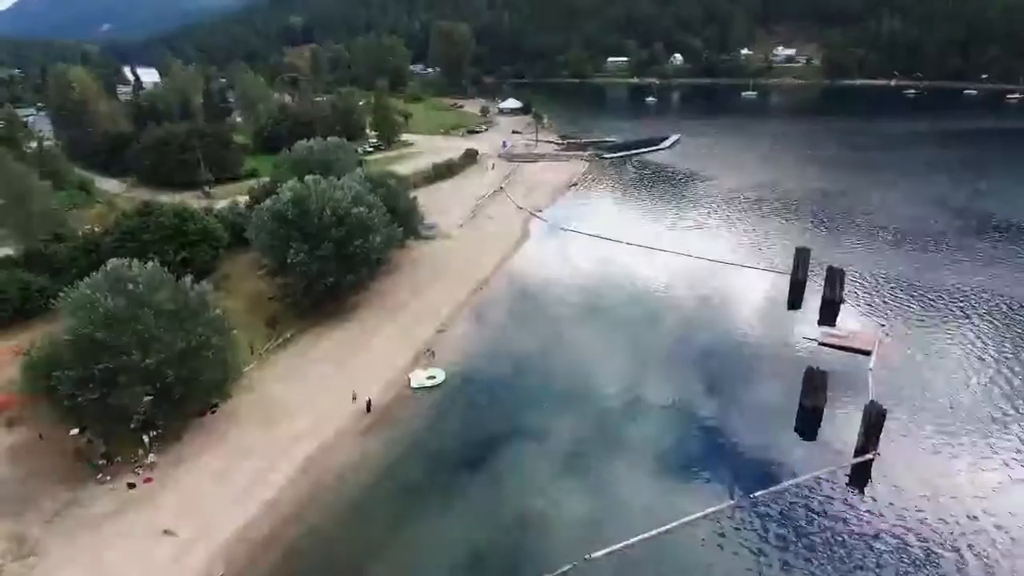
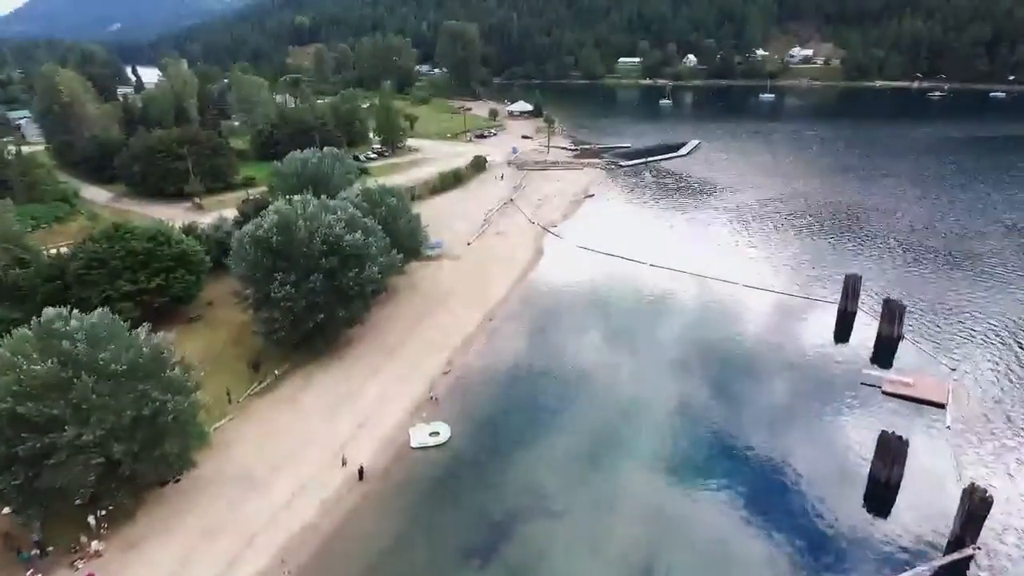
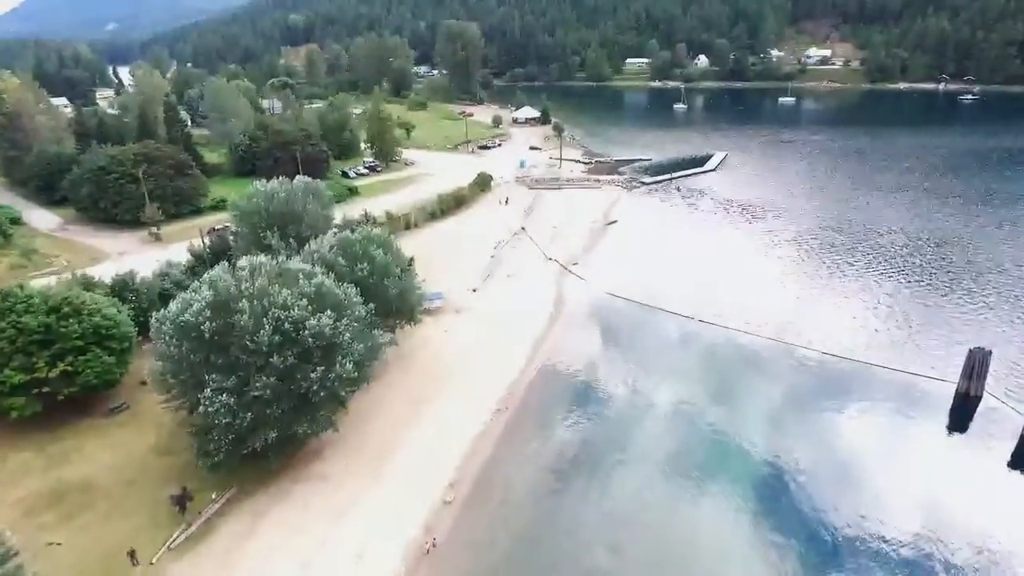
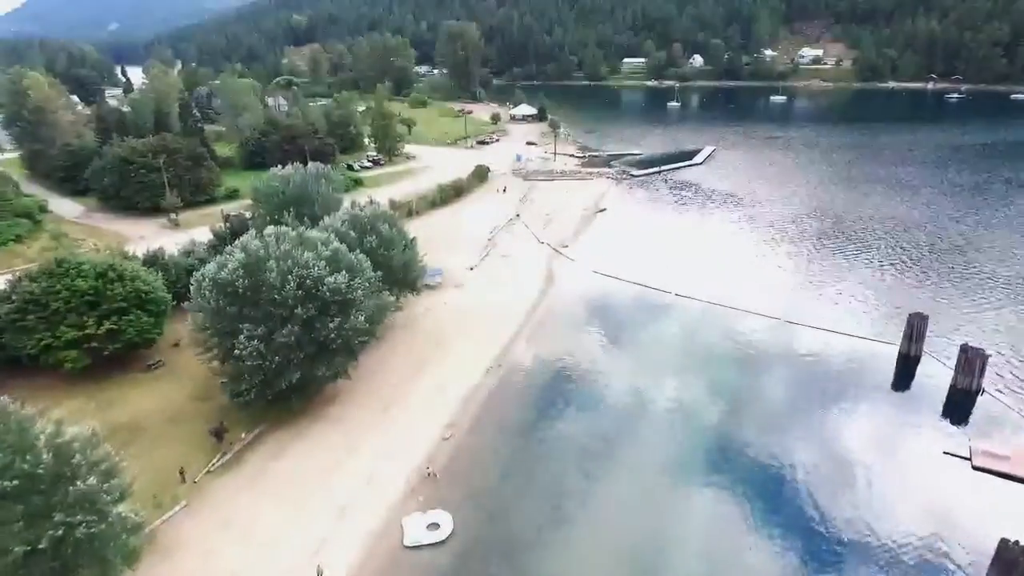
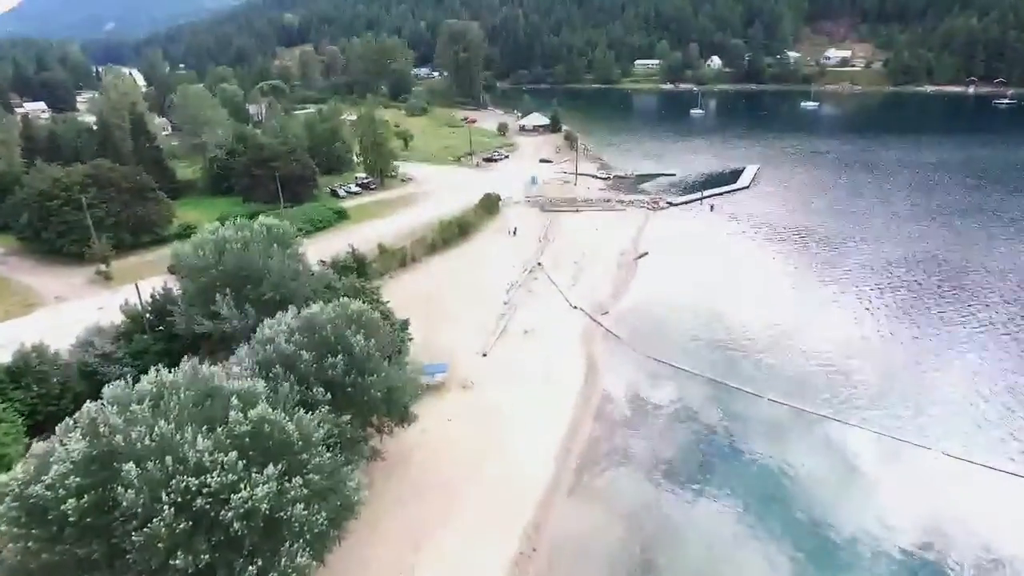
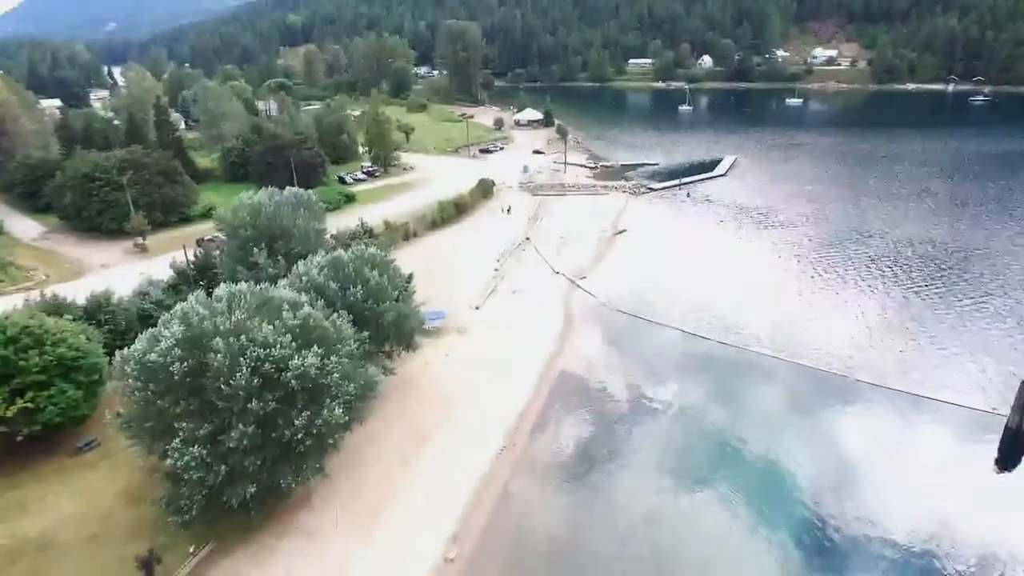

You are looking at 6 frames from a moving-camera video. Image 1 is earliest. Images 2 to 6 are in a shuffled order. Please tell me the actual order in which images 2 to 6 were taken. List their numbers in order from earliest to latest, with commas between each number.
2, 4, 3, 6, 5
